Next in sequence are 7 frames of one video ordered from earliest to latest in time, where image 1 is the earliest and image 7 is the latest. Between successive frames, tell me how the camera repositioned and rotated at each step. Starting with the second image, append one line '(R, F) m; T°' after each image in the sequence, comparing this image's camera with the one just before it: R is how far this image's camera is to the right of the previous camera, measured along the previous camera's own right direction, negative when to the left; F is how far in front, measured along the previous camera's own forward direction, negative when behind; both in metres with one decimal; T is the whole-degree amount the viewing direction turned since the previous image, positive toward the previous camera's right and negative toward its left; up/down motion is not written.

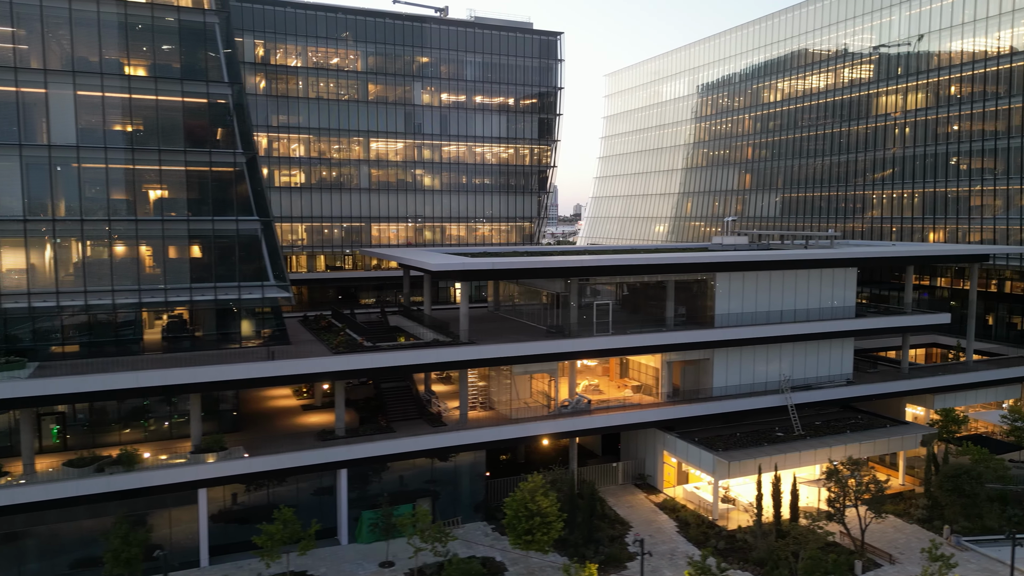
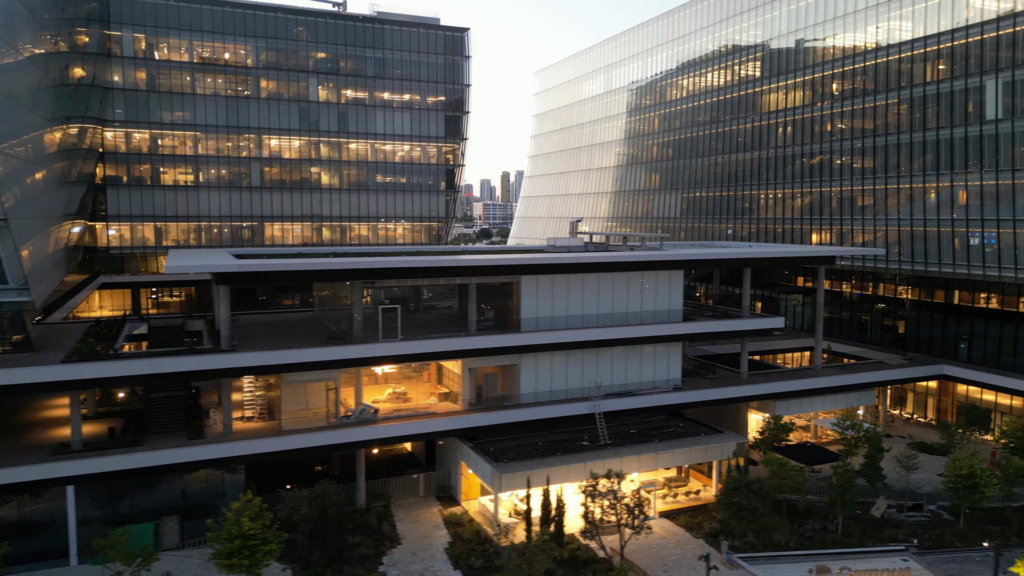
(+10.4, +1.7) m; +1°
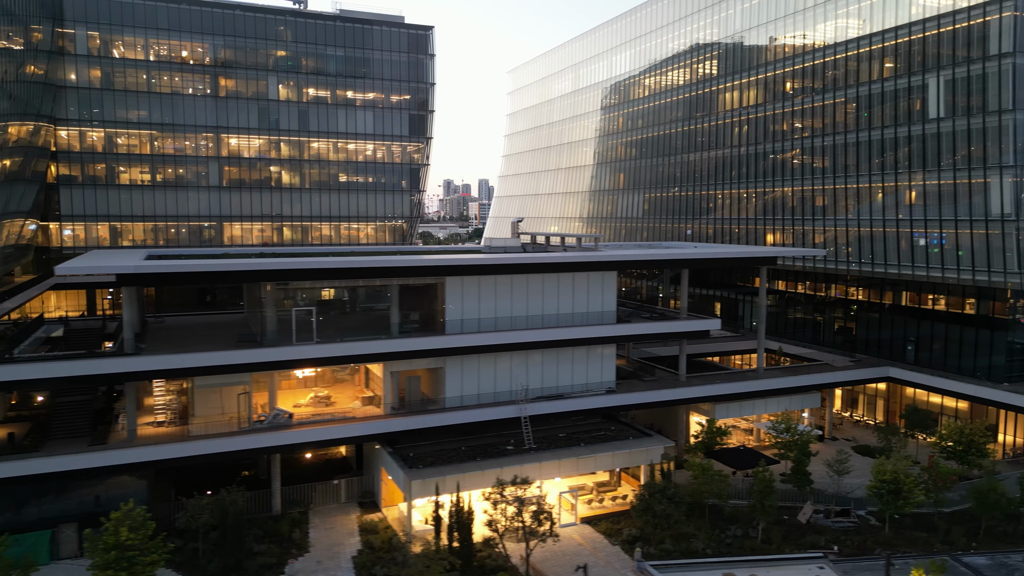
(+3.8, +0.7) m; 0°
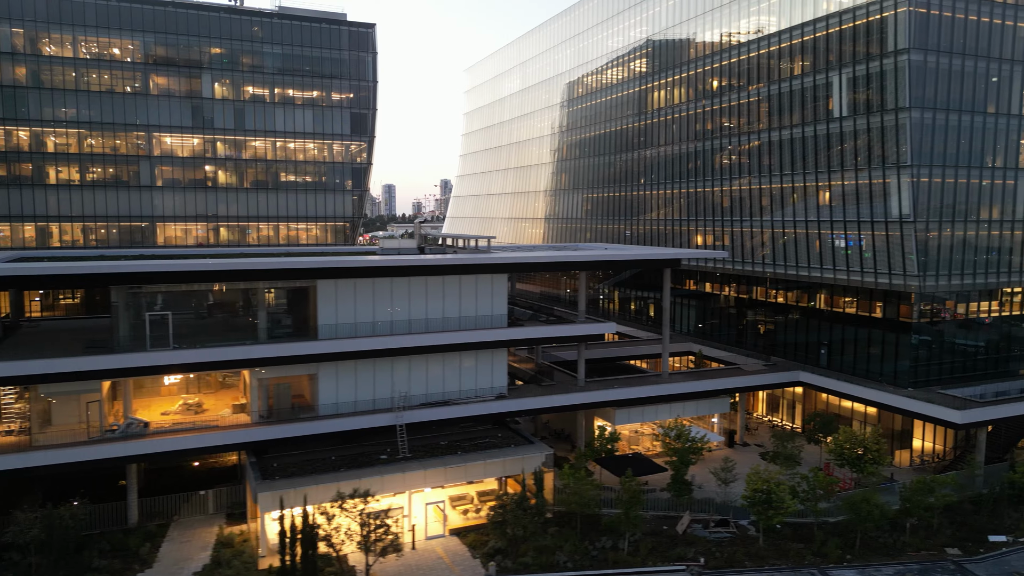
(+6.1, +1.1) m; 0°
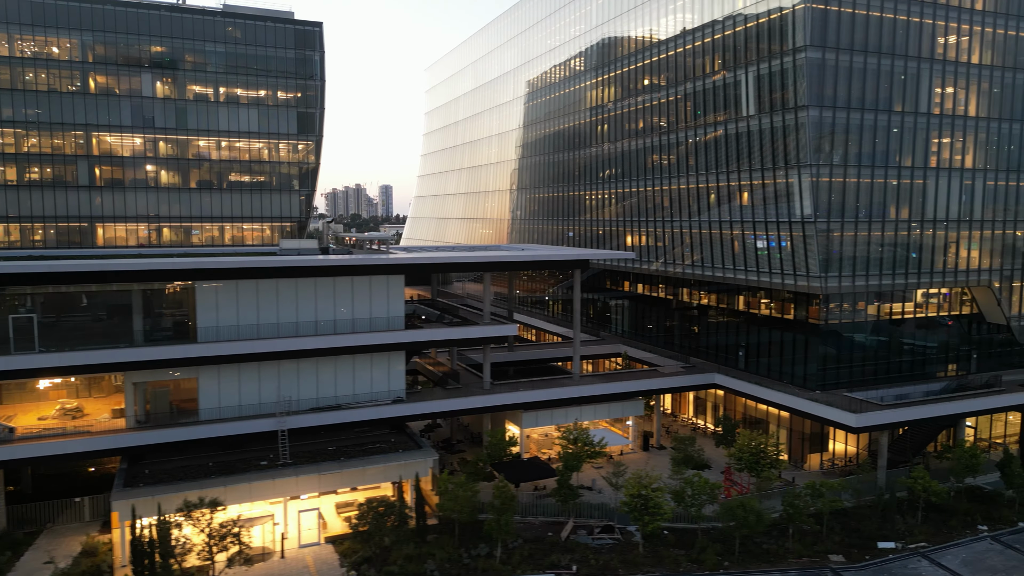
(+5.5, +0.7) m; 0°
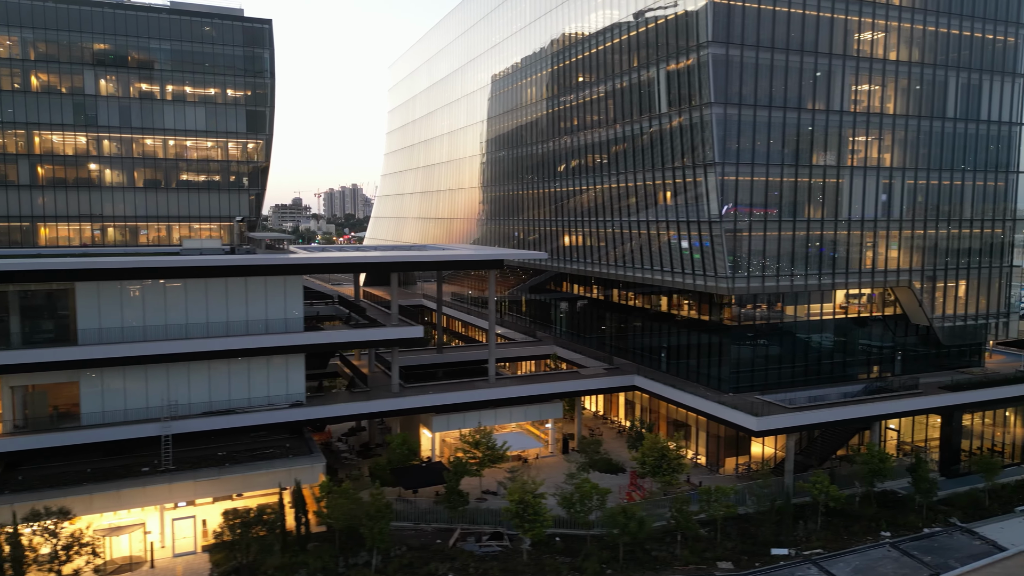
(+5.1, +0.8) m; 0°
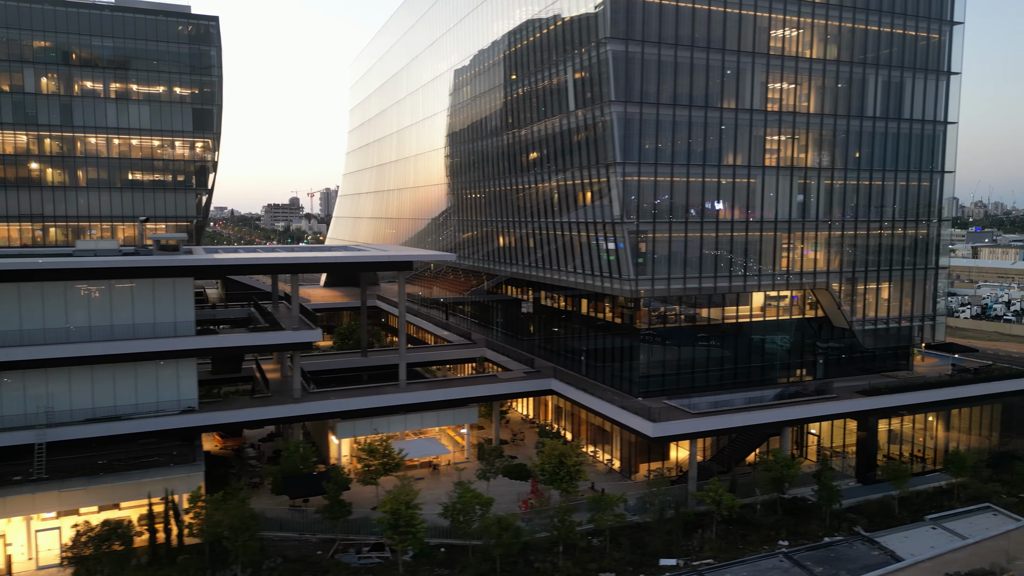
(+5.2, +1.0) m; 0°
